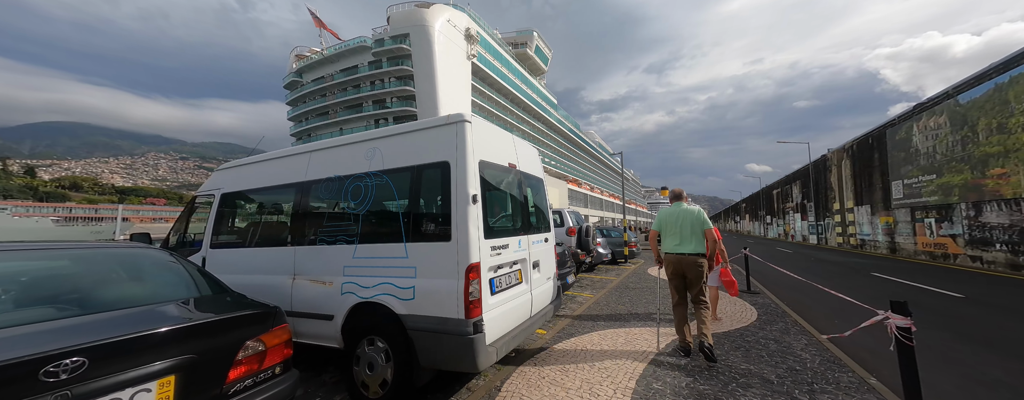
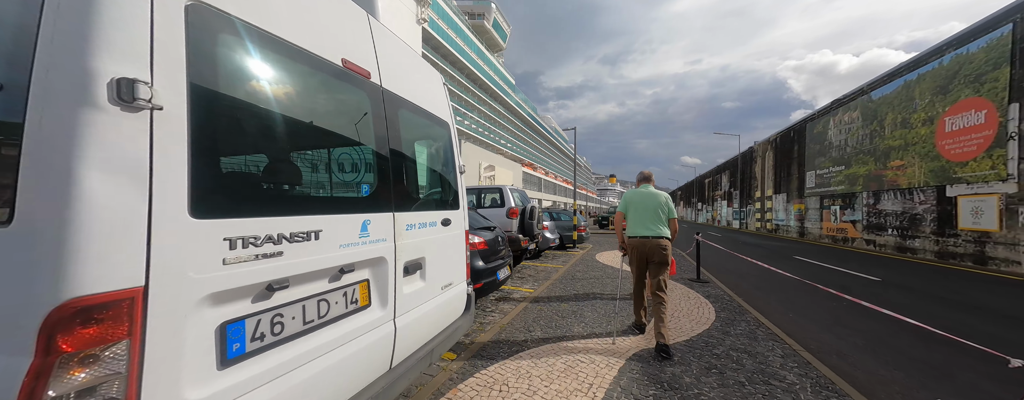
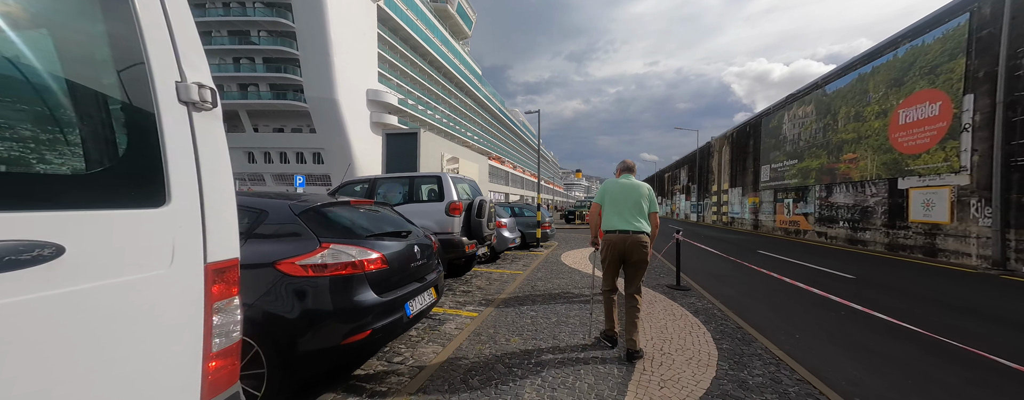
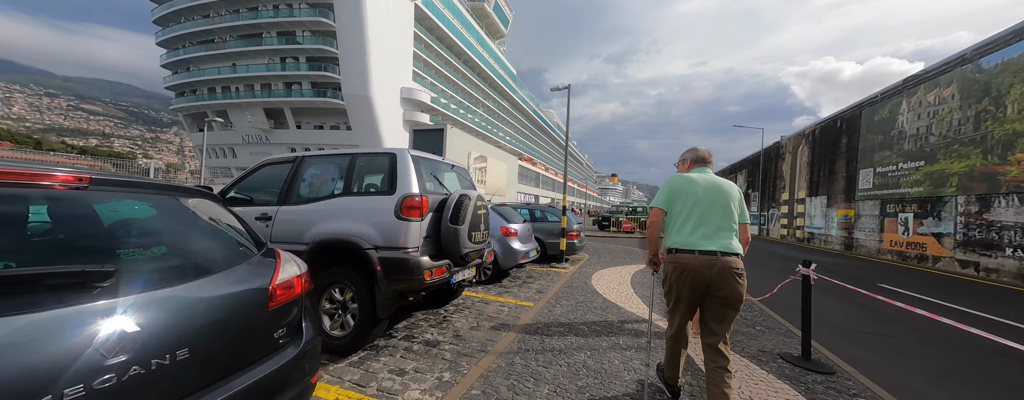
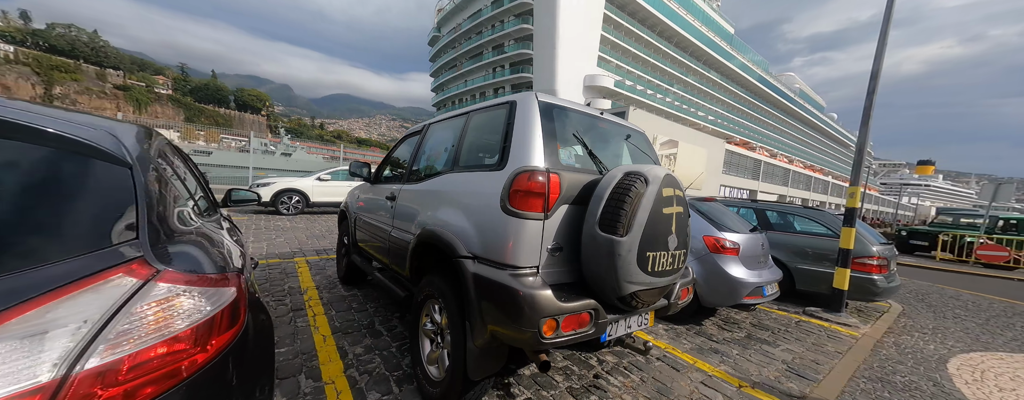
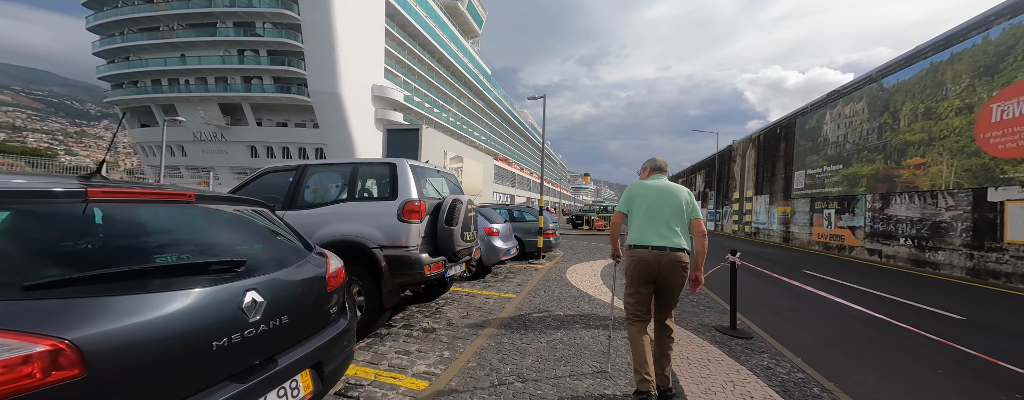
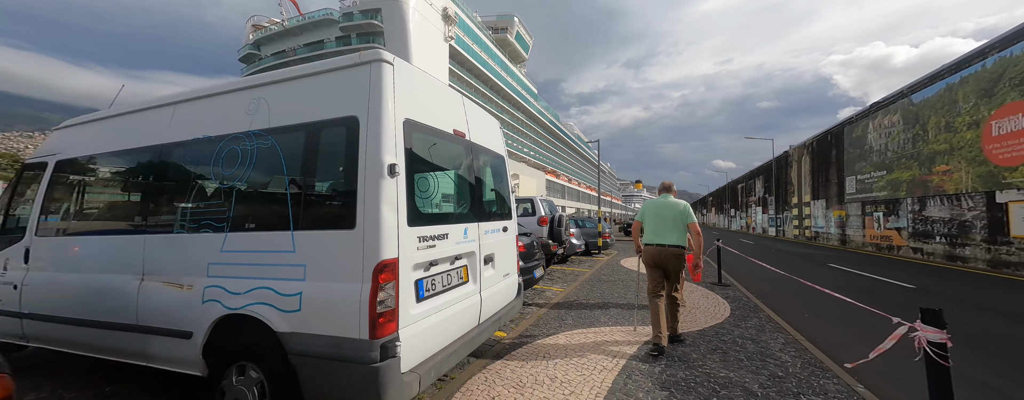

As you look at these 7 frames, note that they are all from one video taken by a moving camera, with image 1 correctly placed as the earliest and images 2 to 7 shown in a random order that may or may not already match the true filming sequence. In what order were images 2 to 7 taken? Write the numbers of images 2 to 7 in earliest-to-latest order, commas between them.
7, 2, 3, 6, 4, 5
